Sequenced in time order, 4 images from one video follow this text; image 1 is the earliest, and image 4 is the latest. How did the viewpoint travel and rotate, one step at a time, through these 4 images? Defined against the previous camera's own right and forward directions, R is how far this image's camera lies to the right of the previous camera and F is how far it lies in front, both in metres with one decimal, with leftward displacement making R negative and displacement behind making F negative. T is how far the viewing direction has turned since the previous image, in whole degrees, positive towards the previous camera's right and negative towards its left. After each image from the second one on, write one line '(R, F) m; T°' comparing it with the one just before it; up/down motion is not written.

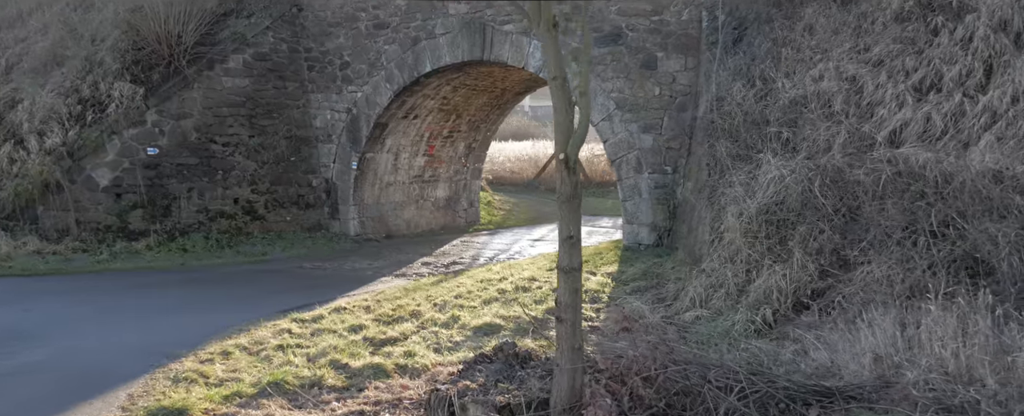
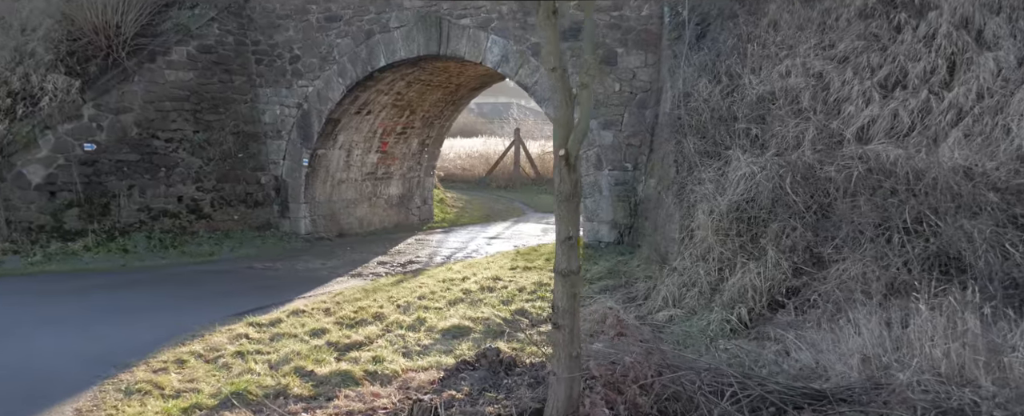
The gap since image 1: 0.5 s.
(-0.2, +0.2) m; +4°
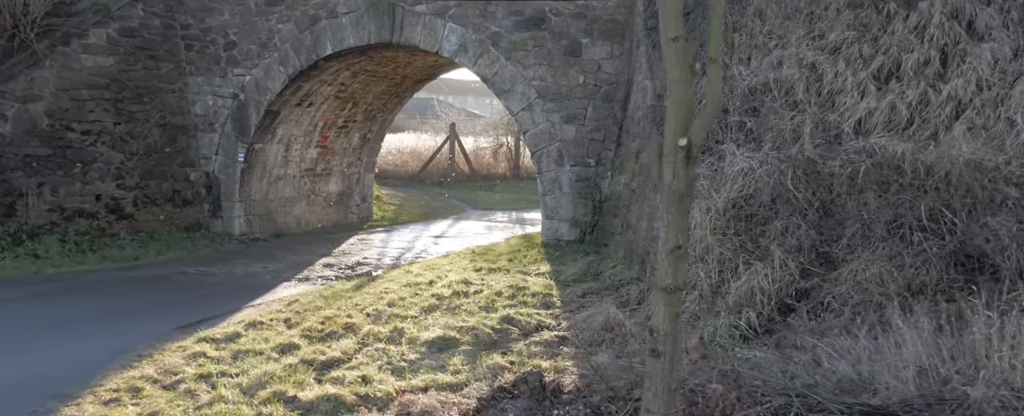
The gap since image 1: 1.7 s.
(-0.5, +0.5) m; +6°
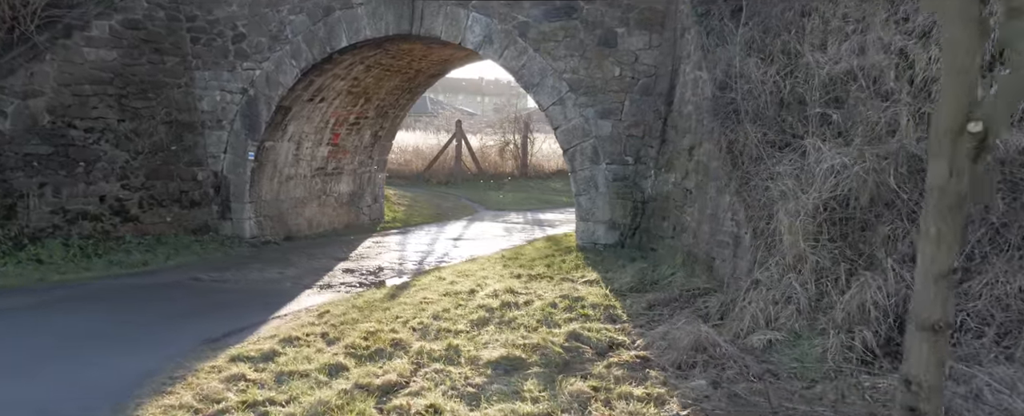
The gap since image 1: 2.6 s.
(-0.5, +0.6) m; +1°
